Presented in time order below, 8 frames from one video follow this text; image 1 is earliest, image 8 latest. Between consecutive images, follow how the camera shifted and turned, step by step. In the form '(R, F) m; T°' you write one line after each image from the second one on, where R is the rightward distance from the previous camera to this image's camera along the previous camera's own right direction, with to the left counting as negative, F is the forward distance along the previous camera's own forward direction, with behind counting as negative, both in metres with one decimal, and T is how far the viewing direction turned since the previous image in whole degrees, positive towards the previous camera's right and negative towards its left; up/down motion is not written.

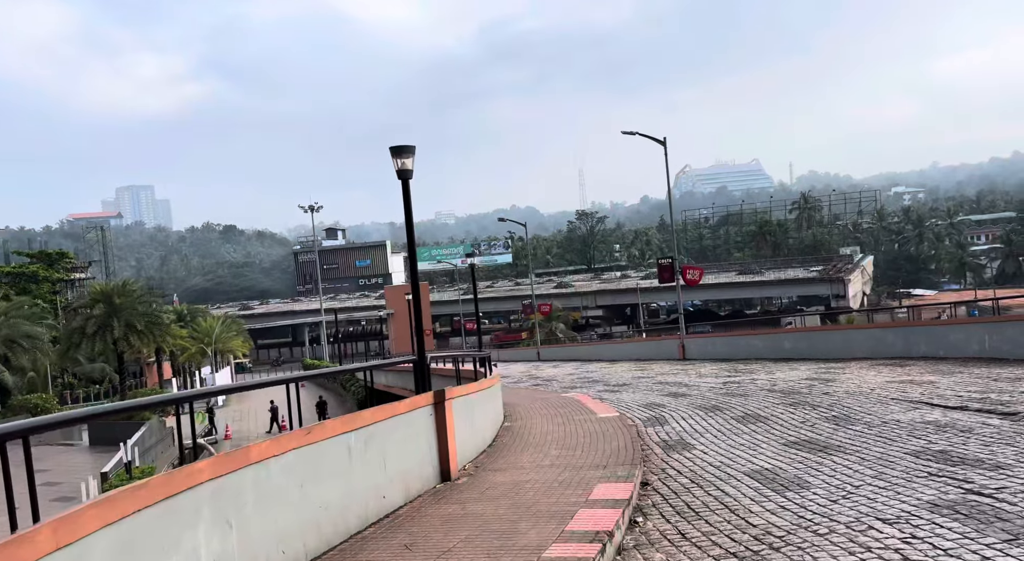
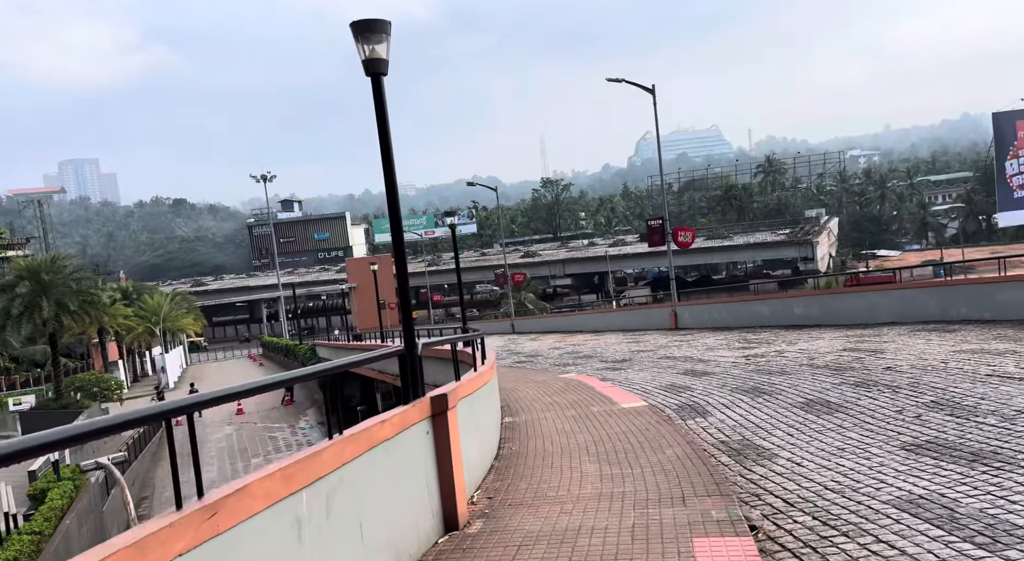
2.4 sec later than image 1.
(-0.5, +3.1) m; +2°
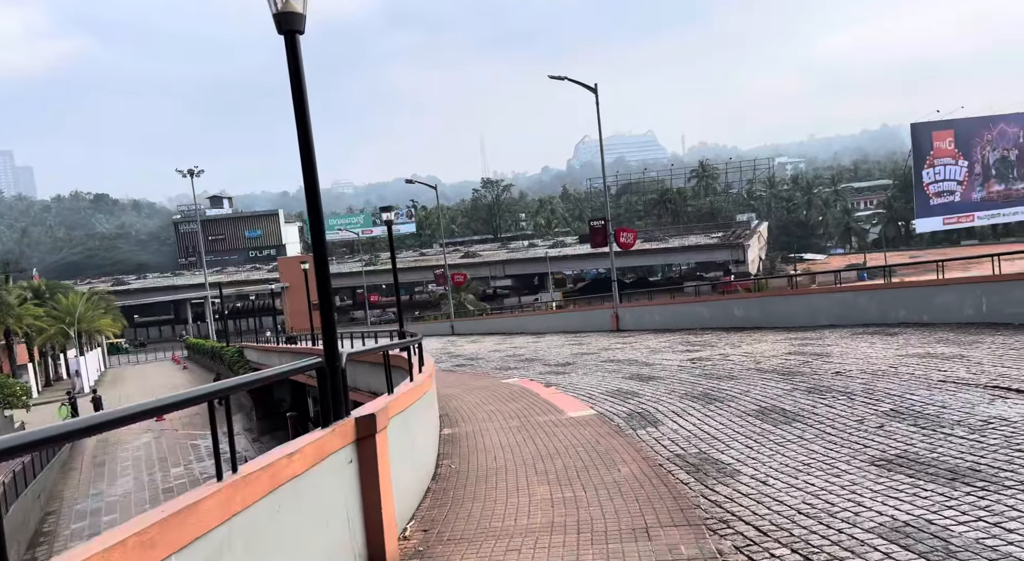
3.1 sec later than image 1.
(0.0, +0.8) m; +4°
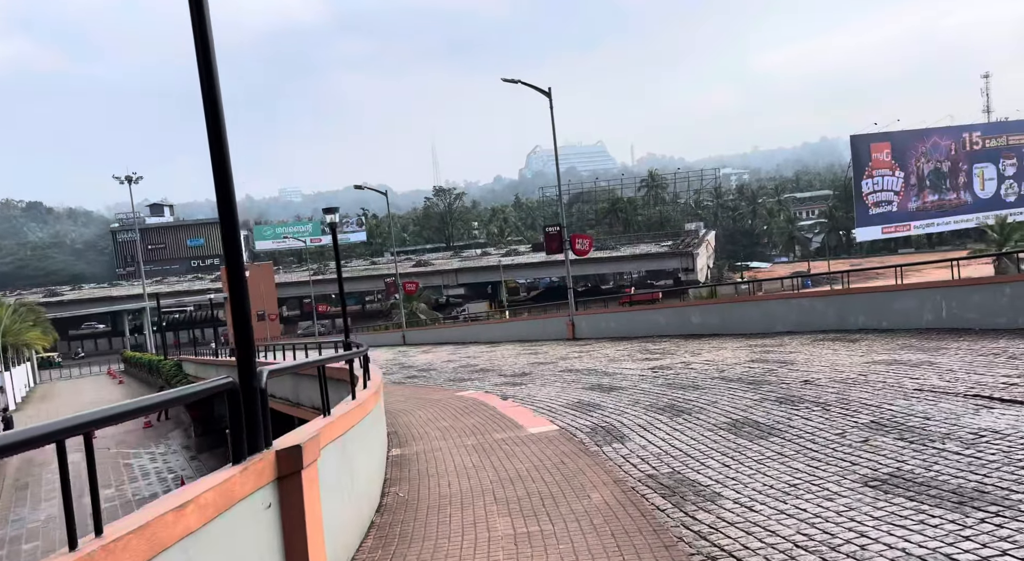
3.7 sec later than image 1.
(0.0, +0.8) m; +3°
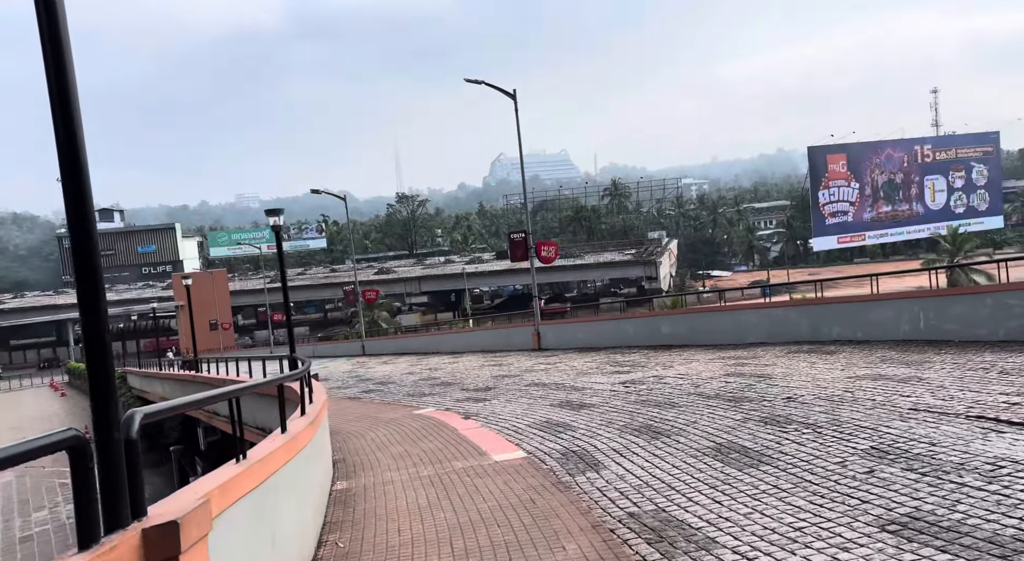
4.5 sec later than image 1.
(0.0, +1.0) m; +2°
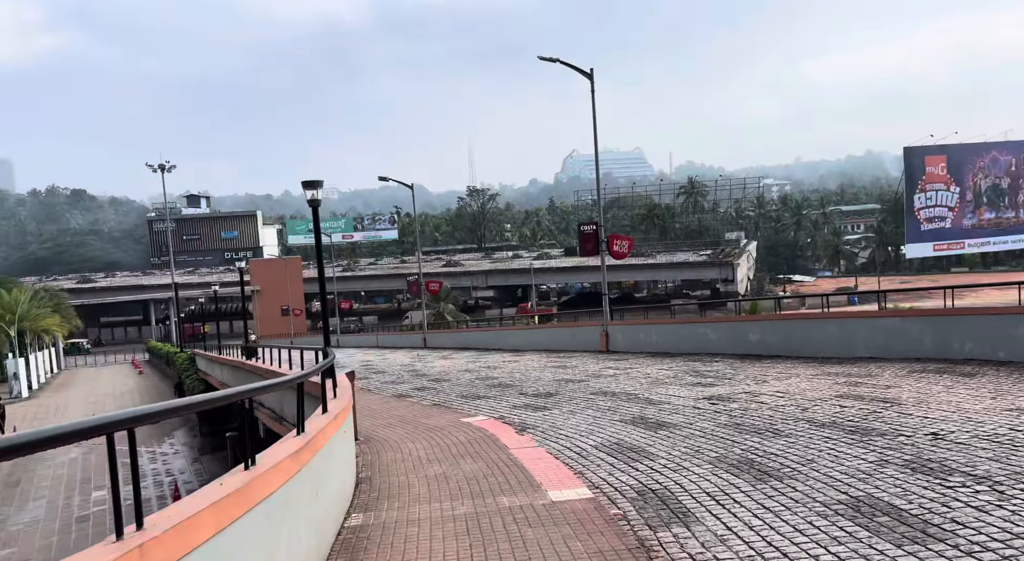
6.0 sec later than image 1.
(0.0, +2.2) m; -5°
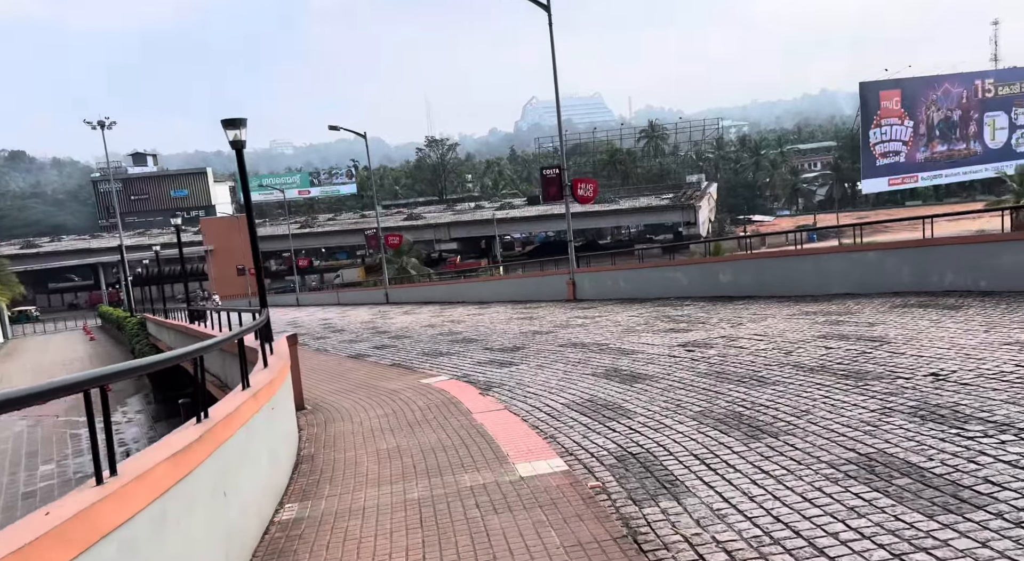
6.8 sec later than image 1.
(+0.1, +1.1) m; +2°
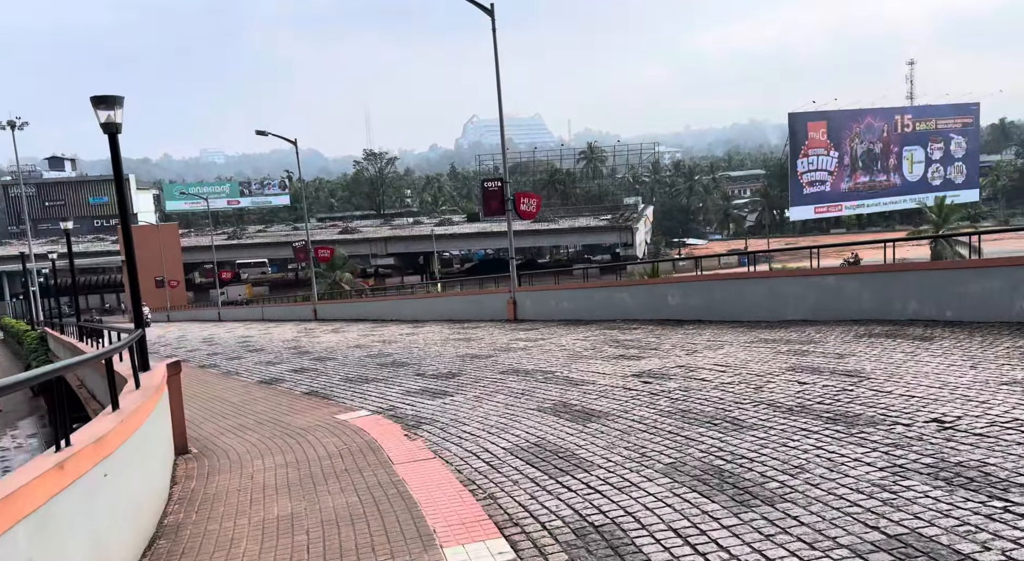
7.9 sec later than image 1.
(0.0, +1.5) m; +4°
